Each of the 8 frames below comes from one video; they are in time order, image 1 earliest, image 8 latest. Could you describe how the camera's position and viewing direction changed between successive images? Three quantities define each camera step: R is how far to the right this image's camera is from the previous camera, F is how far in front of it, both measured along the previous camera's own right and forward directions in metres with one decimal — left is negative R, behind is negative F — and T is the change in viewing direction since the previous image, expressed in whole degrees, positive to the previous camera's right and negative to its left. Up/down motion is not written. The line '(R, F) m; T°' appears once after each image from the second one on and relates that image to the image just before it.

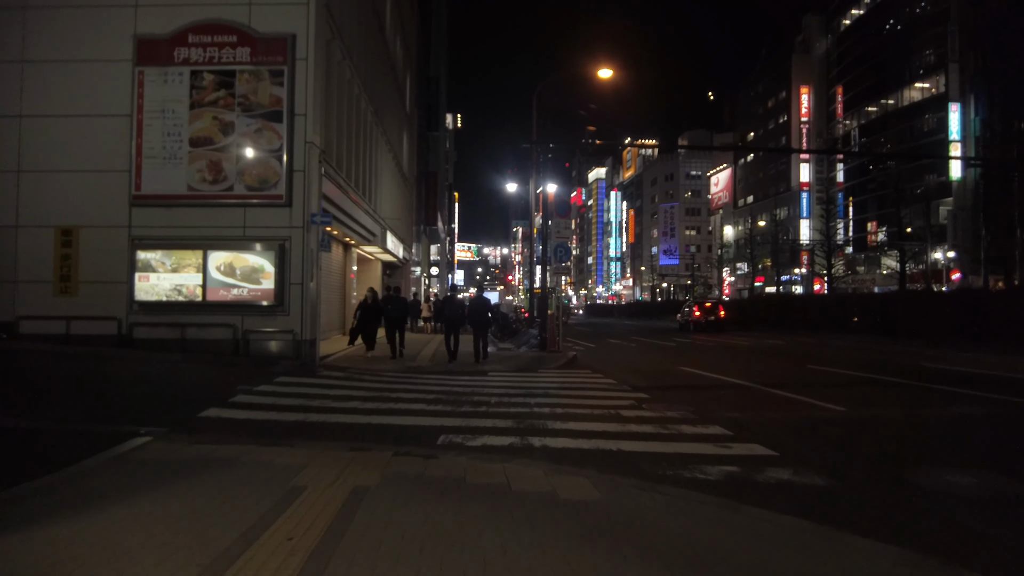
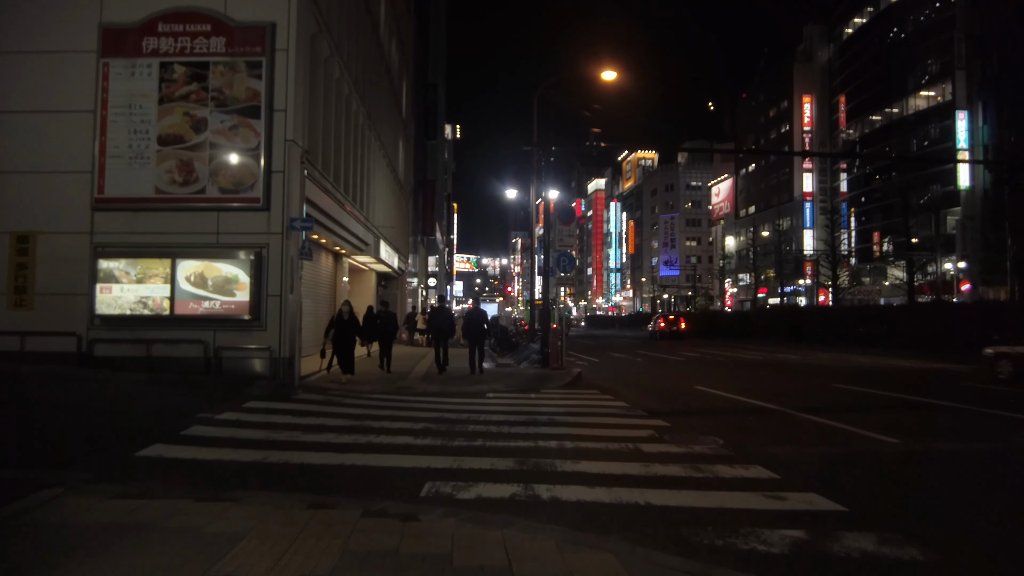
(0.0, +1.4) m; 0°
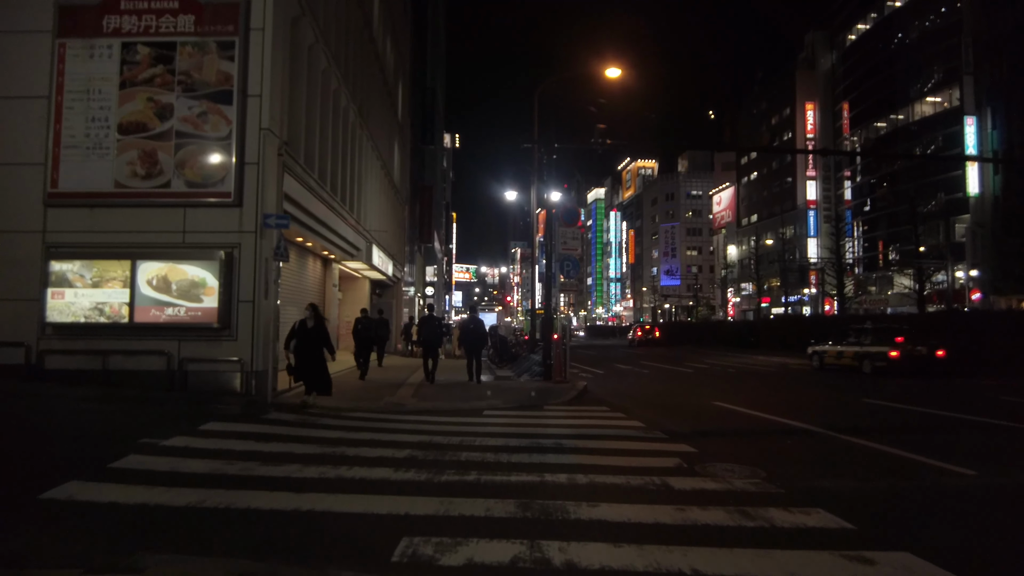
(0.0, +1.4) m; 0°
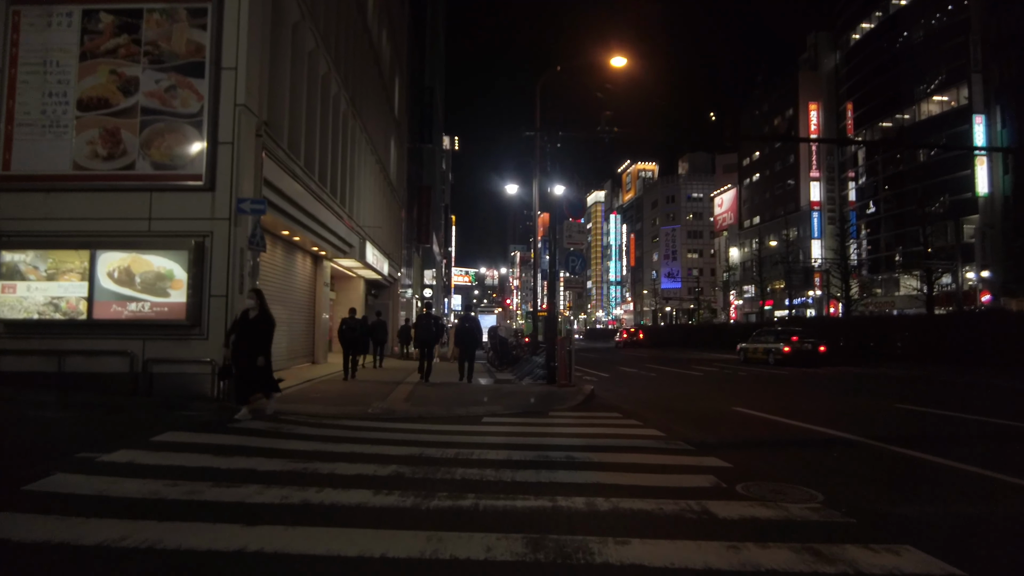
(-0.1, +1.2) m; 0°
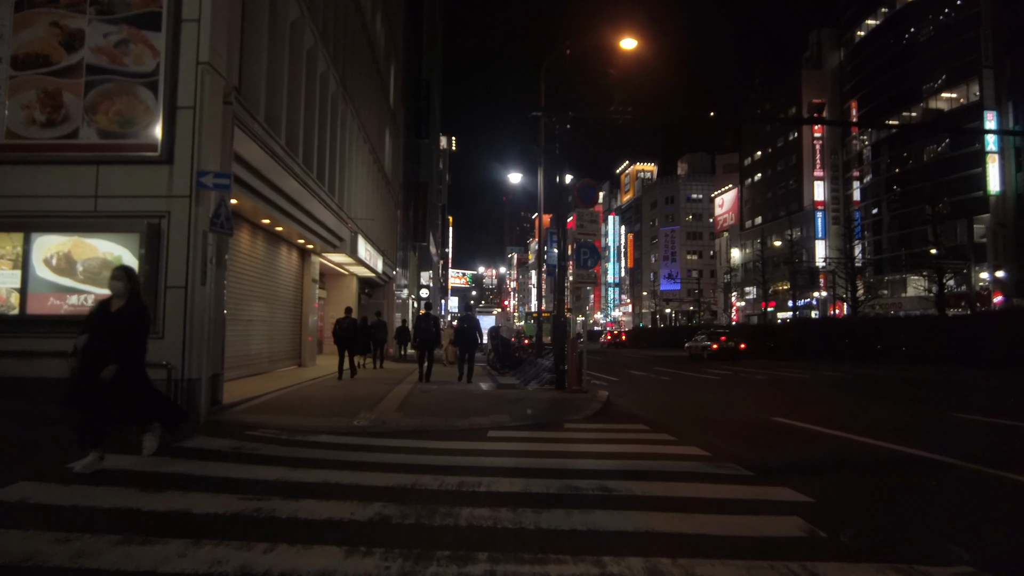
(-0.2, +1.6) m; 0°
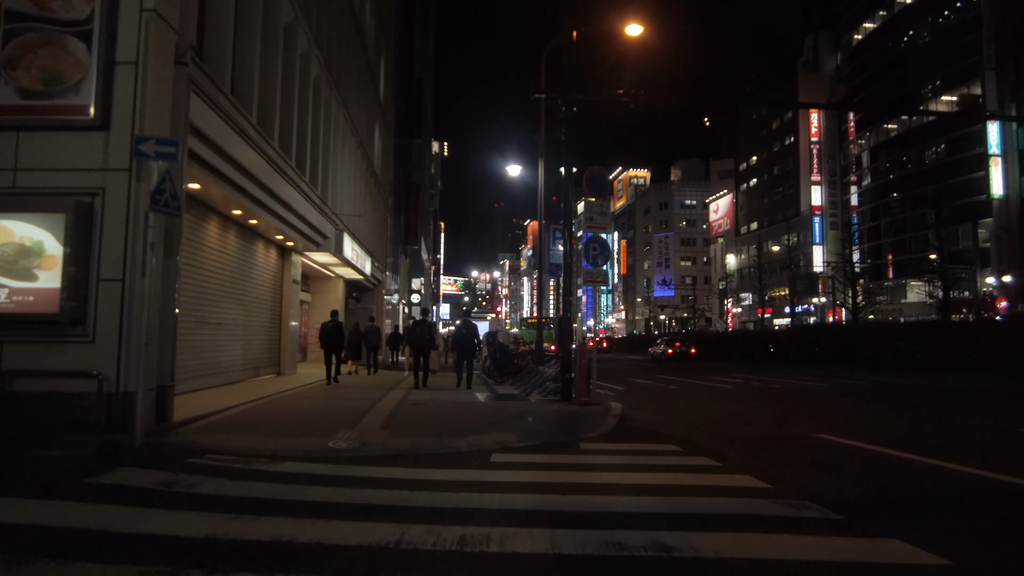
(-0.2, +1.6) m; +1°
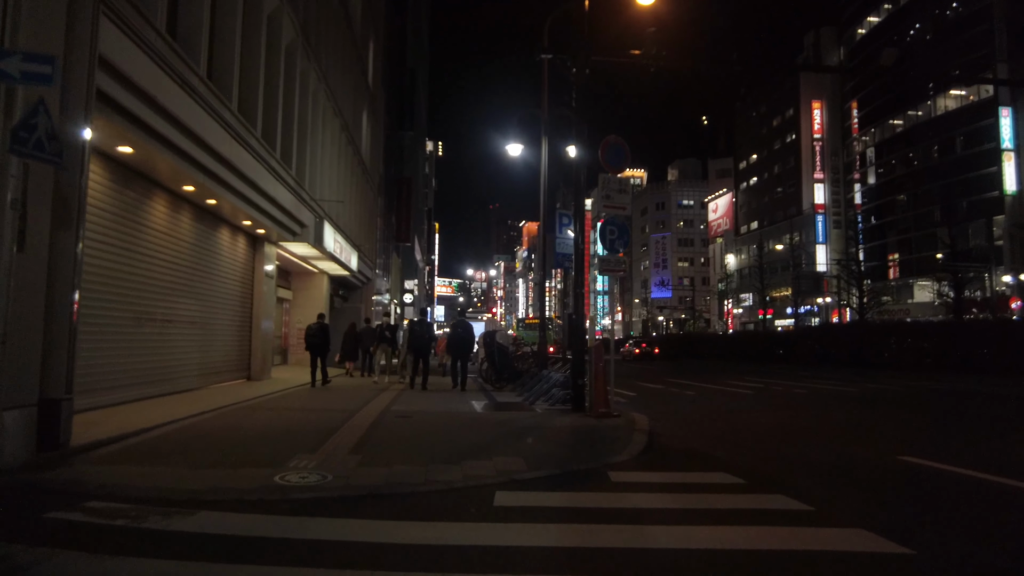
(-0.1, +2.1) m; 0°
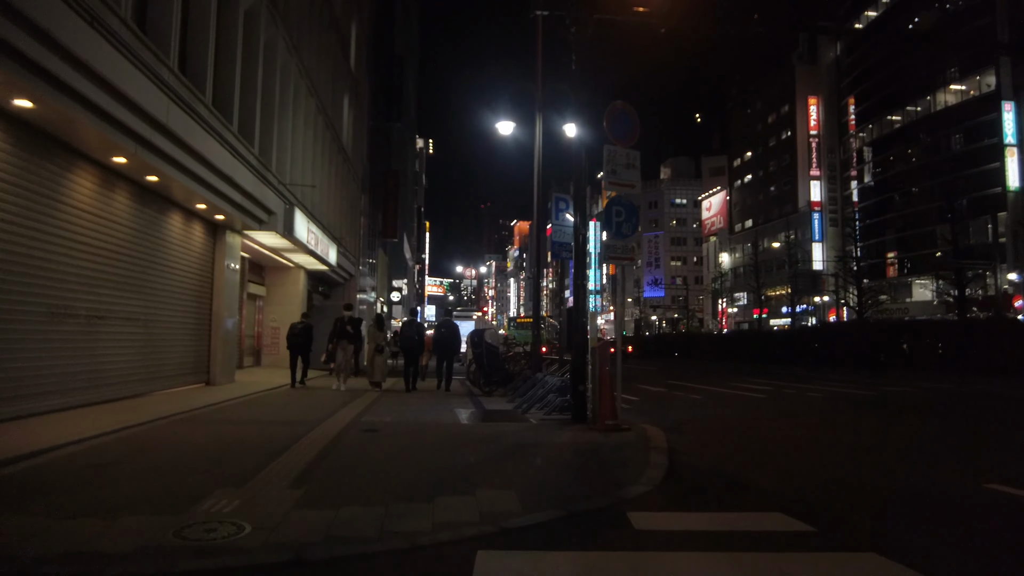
(0.0, +1.7) m; +1°
